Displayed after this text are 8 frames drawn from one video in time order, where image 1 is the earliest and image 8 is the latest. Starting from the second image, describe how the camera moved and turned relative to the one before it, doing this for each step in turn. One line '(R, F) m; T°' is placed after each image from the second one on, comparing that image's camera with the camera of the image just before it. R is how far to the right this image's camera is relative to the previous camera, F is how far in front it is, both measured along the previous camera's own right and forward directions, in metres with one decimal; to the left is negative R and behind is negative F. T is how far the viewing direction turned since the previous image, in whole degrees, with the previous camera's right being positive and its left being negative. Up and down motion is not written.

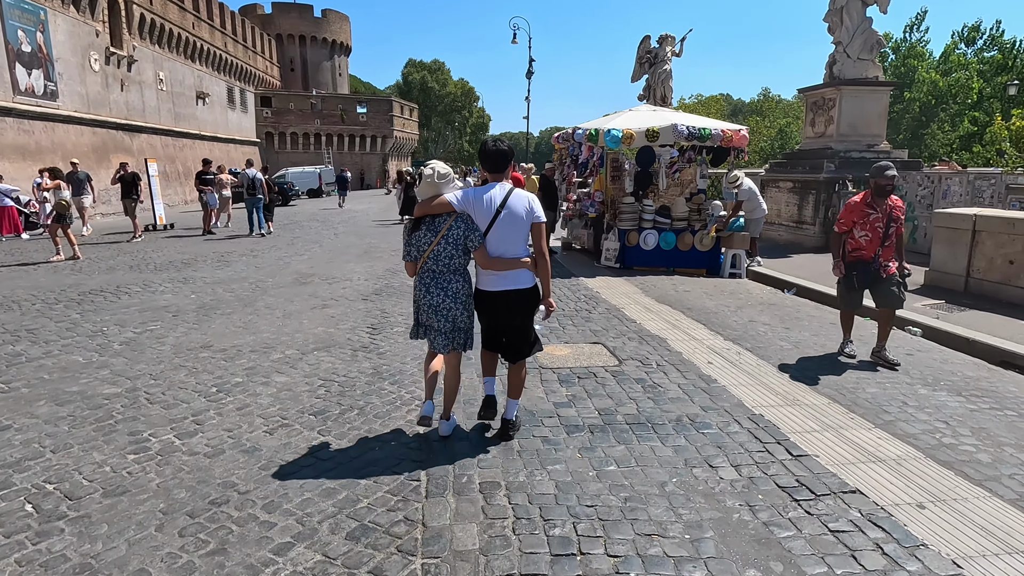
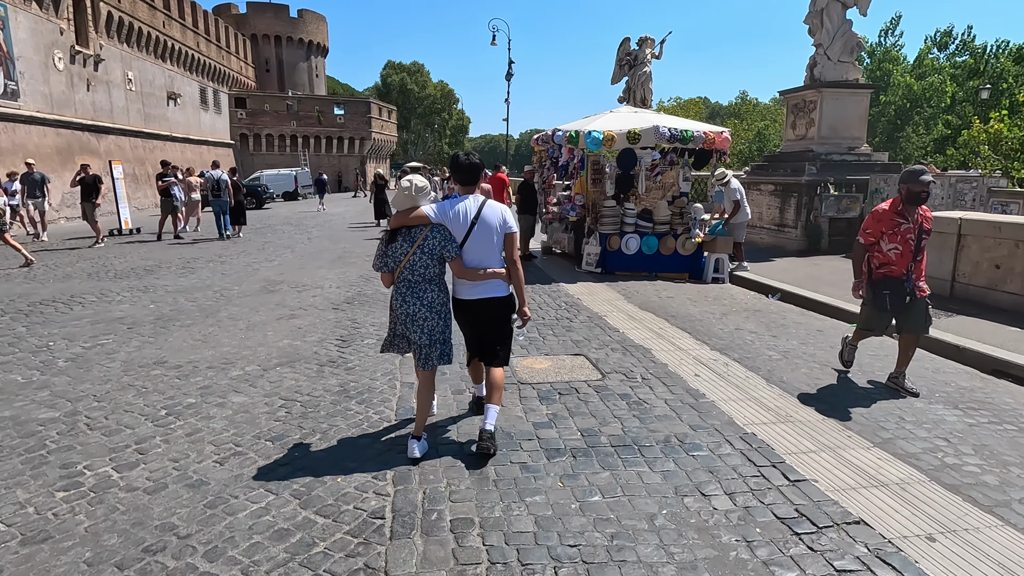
(0.0, +0.3) m; +2°
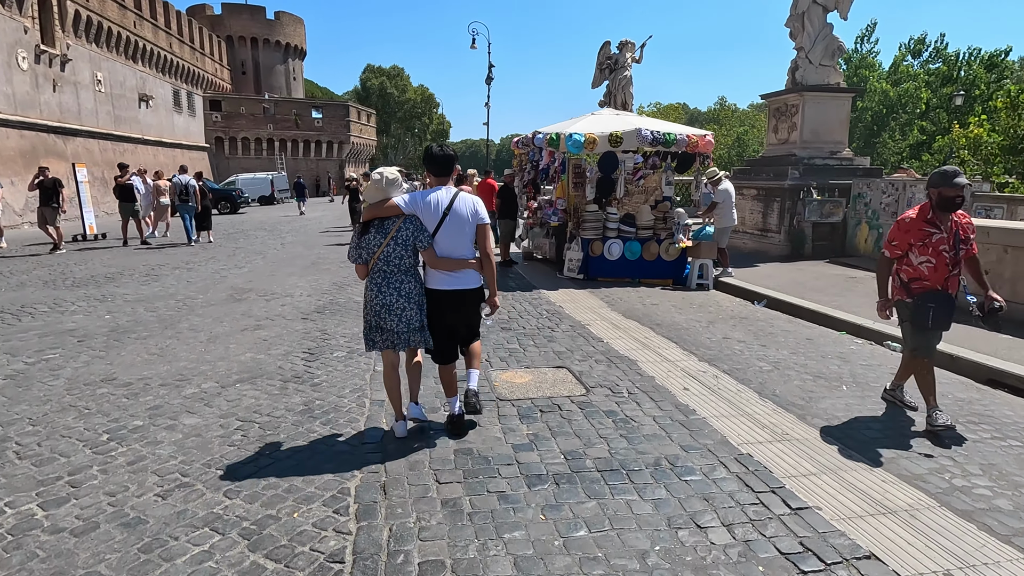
(0.0, +0.3) m; +2°
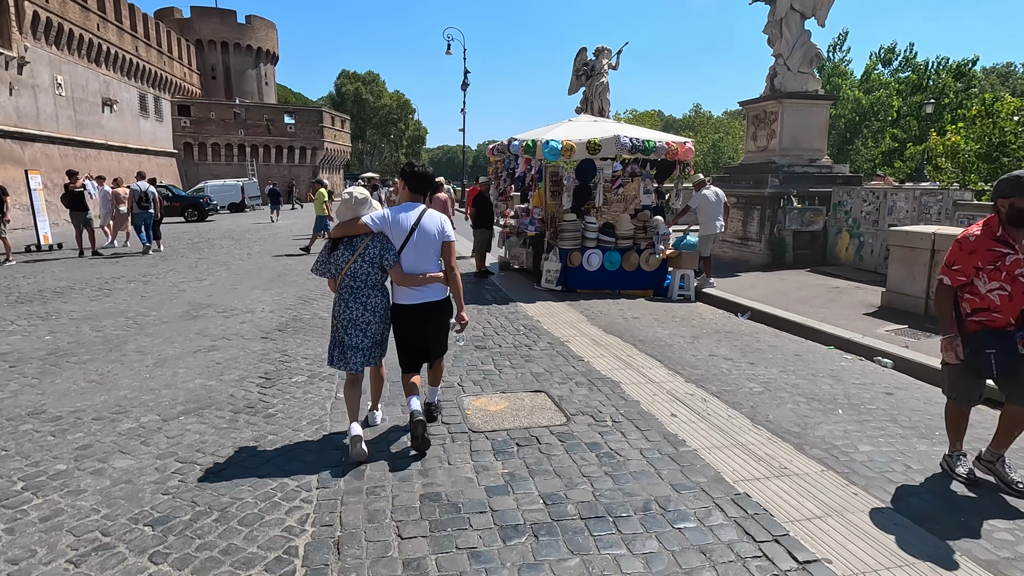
(0.0, +0.4) m; +2°
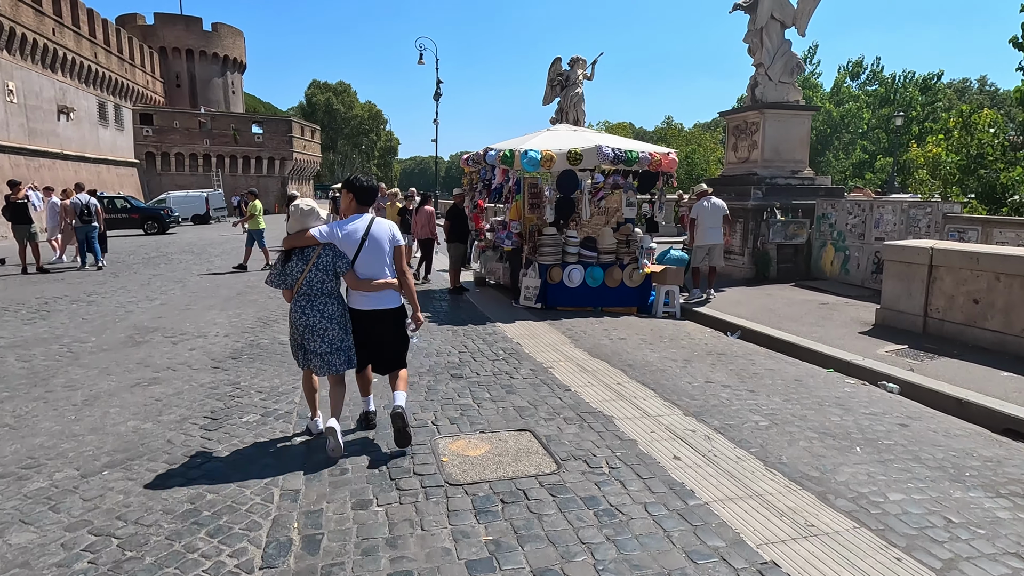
(0.0, +0.5) m; +3°
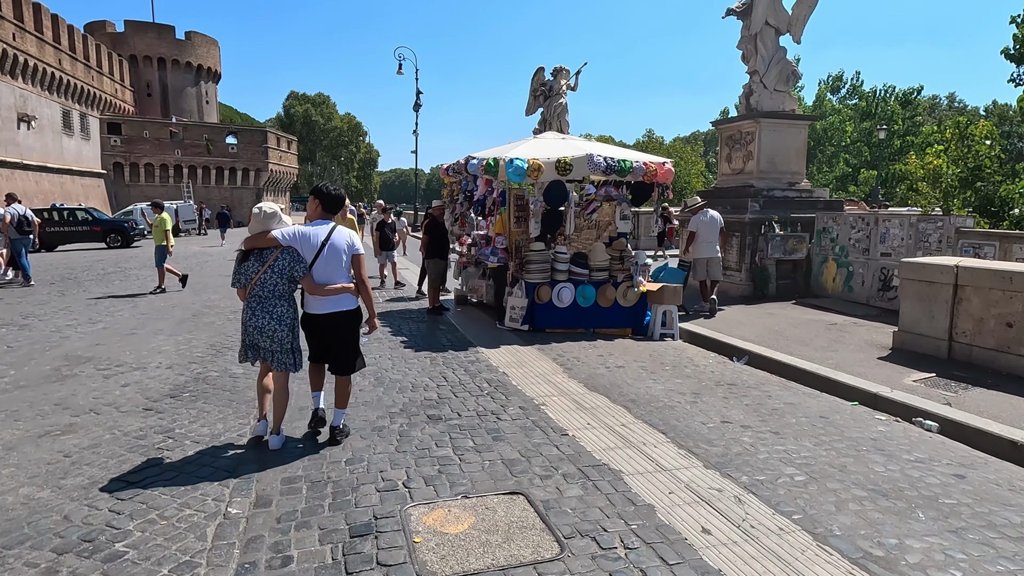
(0.0, +0.8) m; +2°
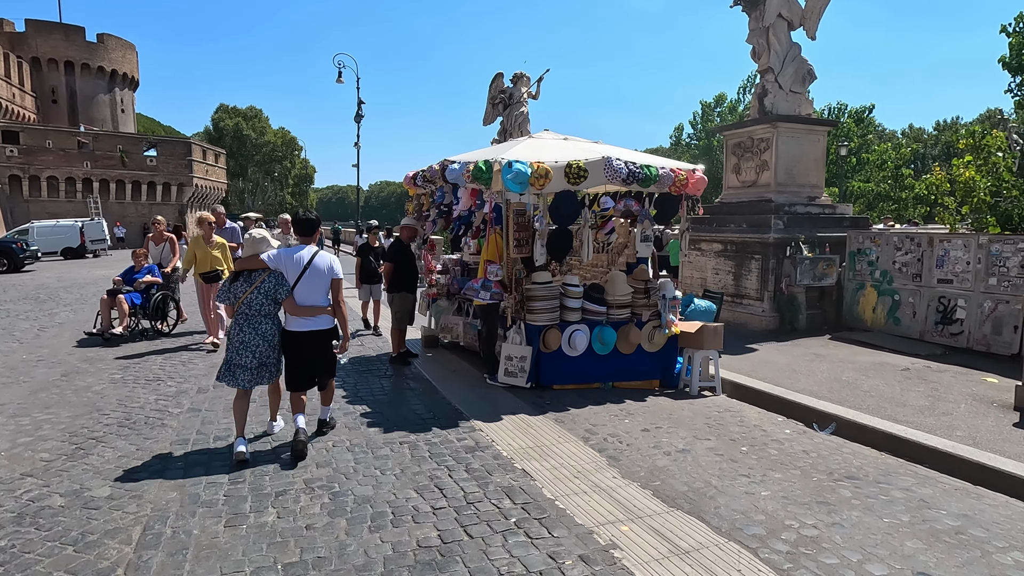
(-0.6, +2.0) m; +6°
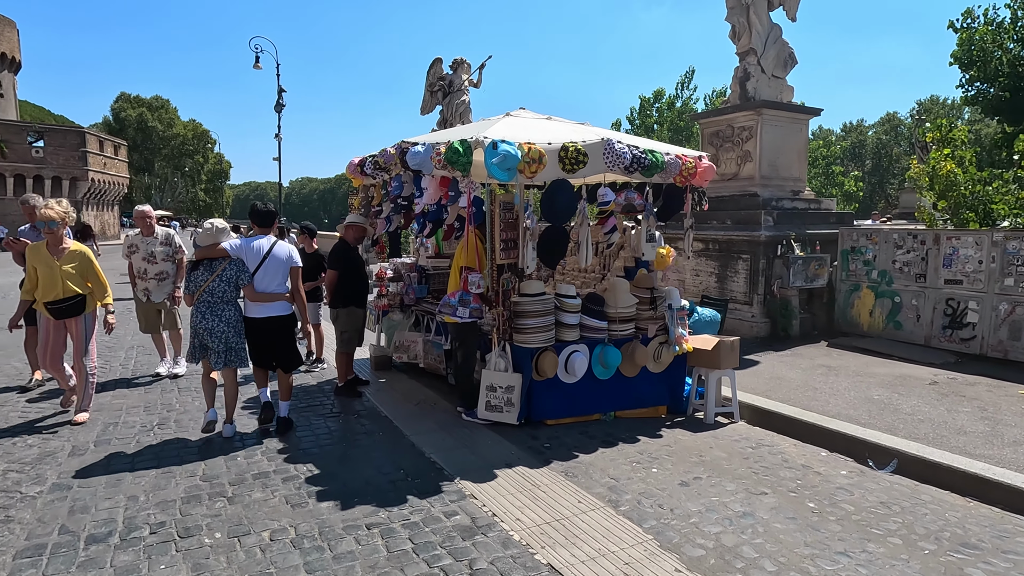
(-0.5, +1.3) m; +7°
